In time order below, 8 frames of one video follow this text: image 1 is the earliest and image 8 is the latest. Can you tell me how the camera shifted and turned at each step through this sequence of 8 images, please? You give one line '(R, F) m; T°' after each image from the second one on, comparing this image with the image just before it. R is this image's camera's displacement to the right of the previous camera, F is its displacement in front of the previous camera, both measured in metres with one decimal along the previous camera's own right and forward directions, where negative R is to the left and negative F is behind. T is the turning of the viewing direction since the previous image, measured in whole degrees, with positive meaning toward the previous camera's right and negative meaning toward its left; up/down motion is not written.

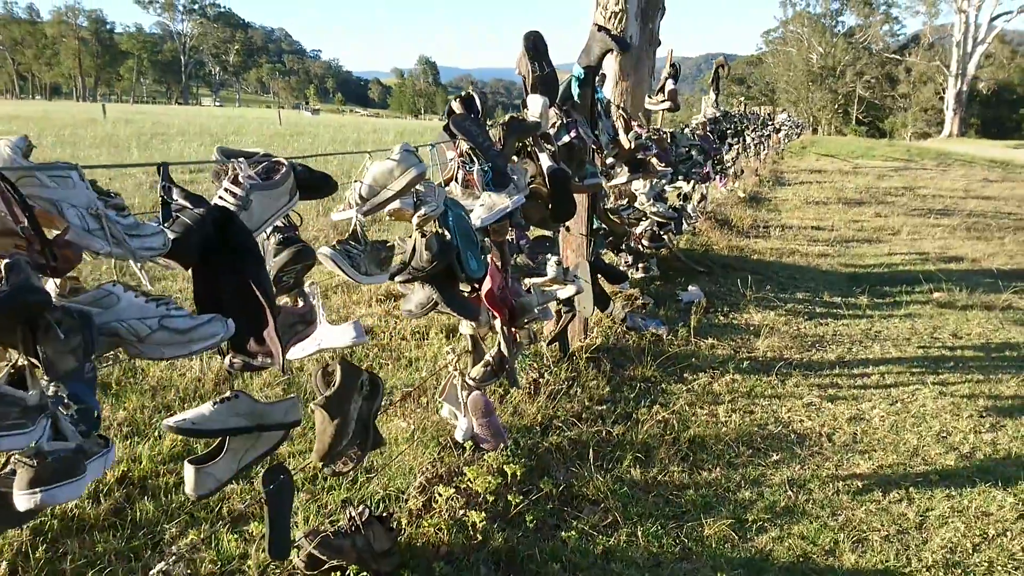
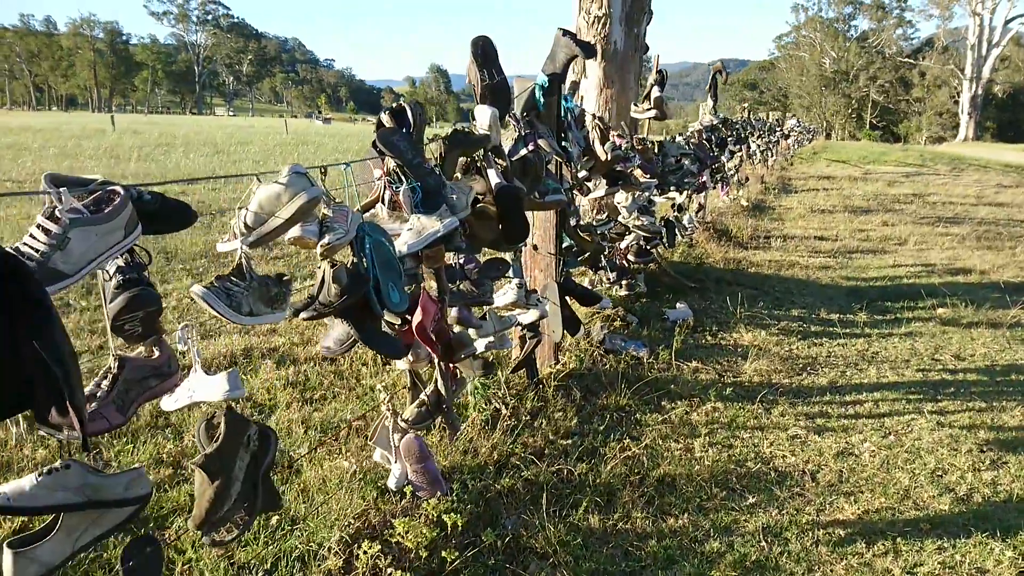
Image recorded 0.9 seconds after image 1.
(+0.2, +0.2) m; -1°
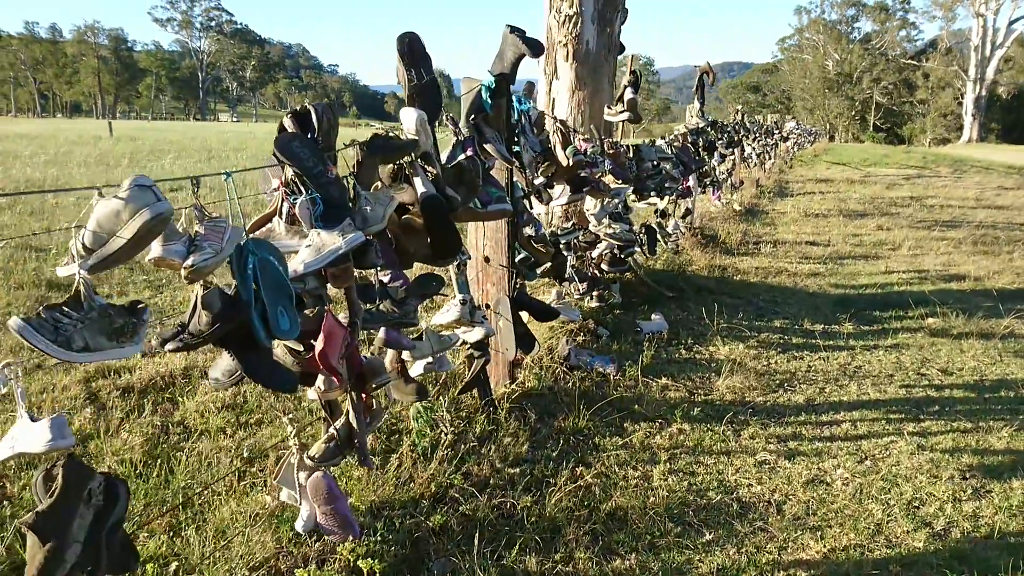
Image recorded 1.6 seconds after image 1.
(+0.2, +0.2) m; 0°
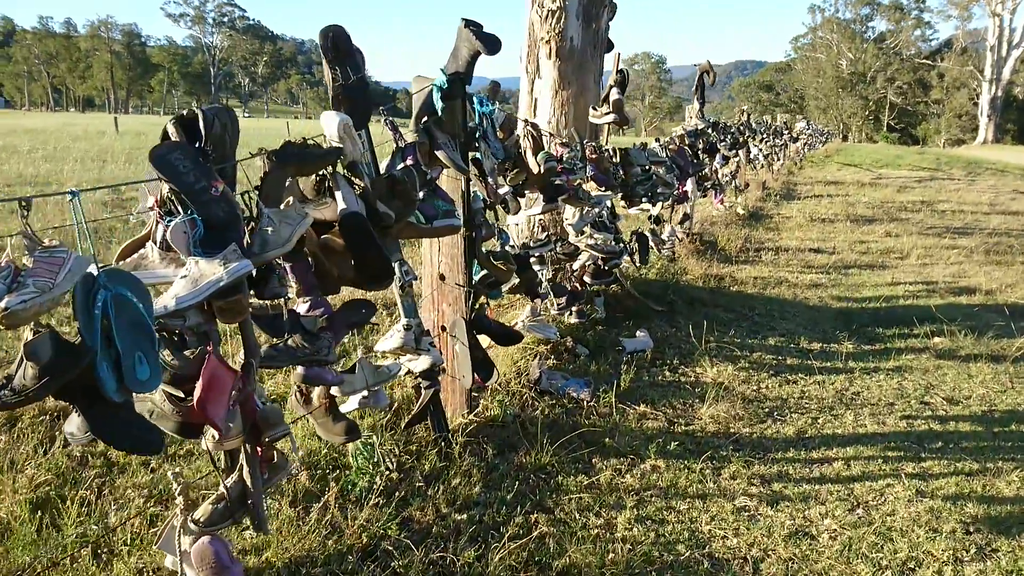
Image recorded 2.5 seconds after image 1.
(+0.2, +0.3) m; -1°
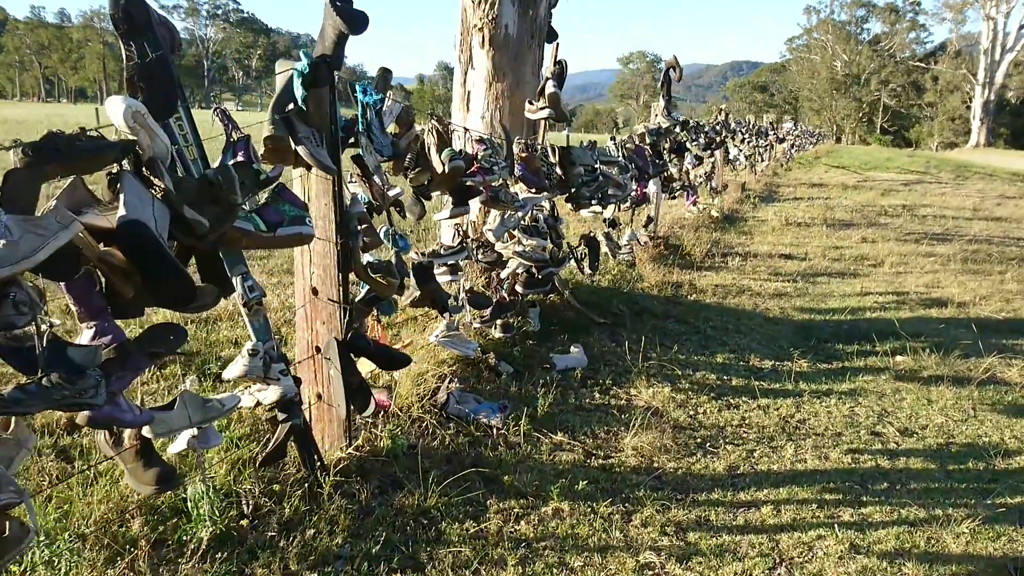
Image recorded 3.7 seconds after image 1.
(+0.3, +0.3) m; 0°
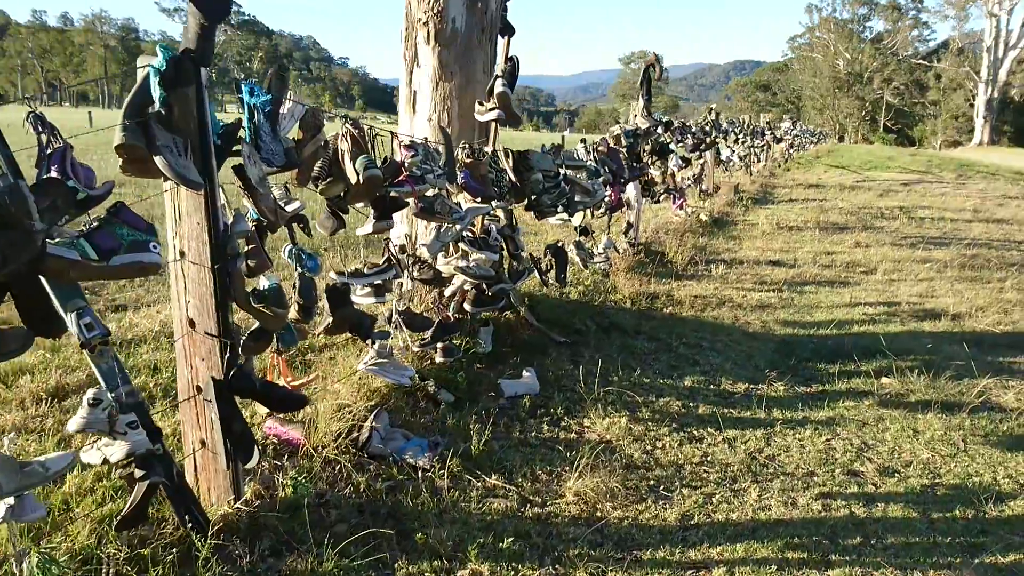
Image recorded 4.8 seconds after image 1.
(+0.2, +0.3) m; 0°
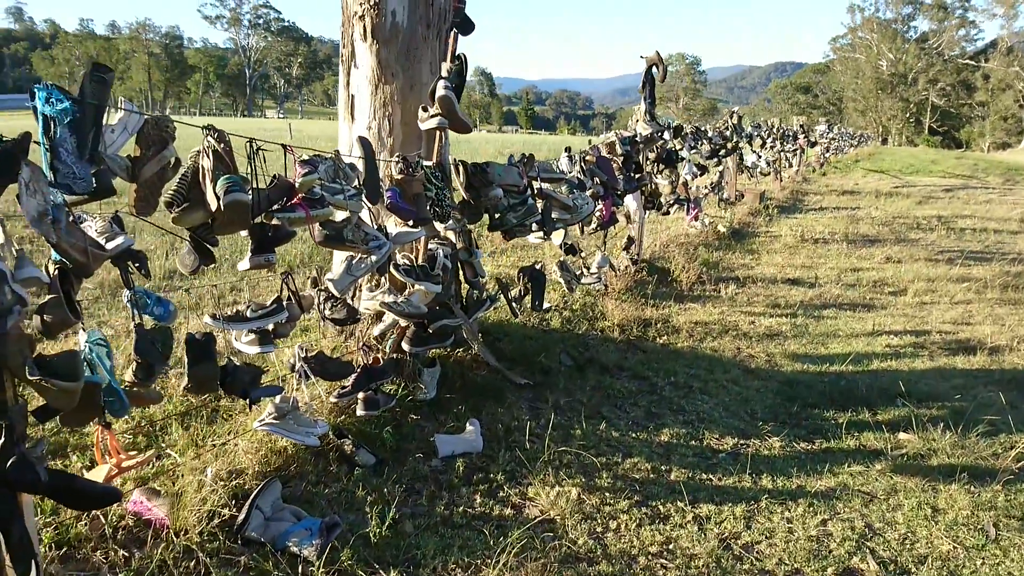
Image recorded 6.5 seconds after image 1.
(+0.3, +0.5) m; -3°
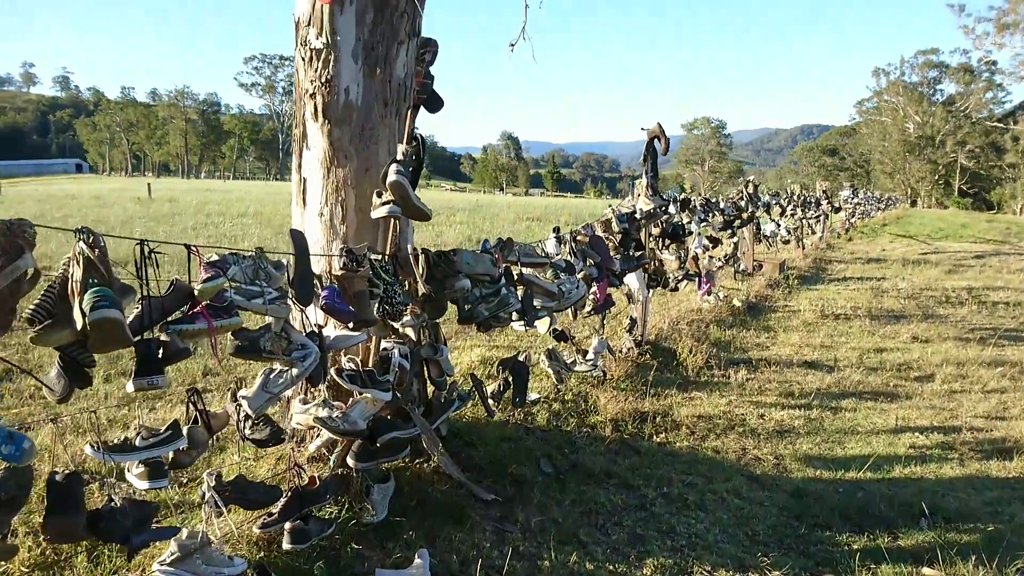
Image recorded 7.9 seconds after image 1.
(+0.2, +0.3) m; -2°
